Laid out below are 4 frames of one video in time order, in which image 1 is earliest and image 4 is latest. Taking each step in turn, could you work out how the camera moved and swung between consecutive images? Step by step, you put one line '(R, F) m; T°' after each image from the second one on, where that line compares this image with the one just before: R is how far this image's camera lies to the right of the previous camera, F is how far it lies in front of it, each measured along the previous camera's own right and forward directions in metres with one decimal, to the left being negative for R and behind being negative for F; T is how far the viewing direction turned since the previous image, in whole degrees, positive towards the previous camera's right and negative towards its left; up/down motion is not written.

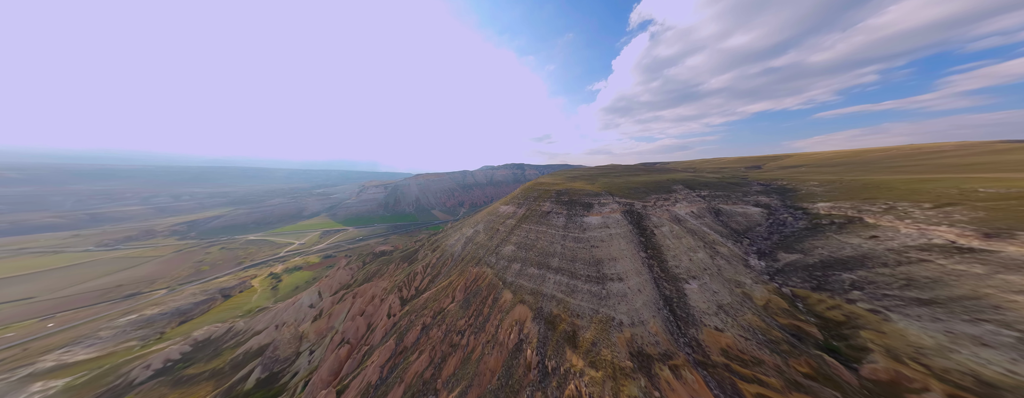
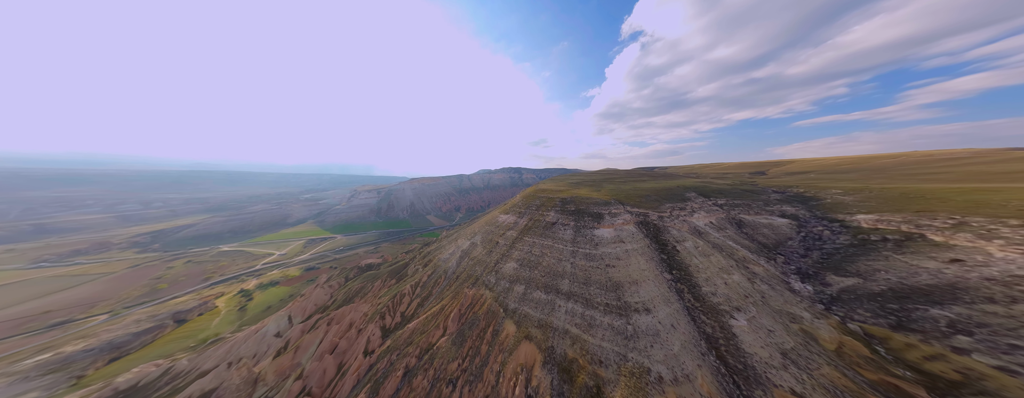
(-0.8, +4.2) m; +1°
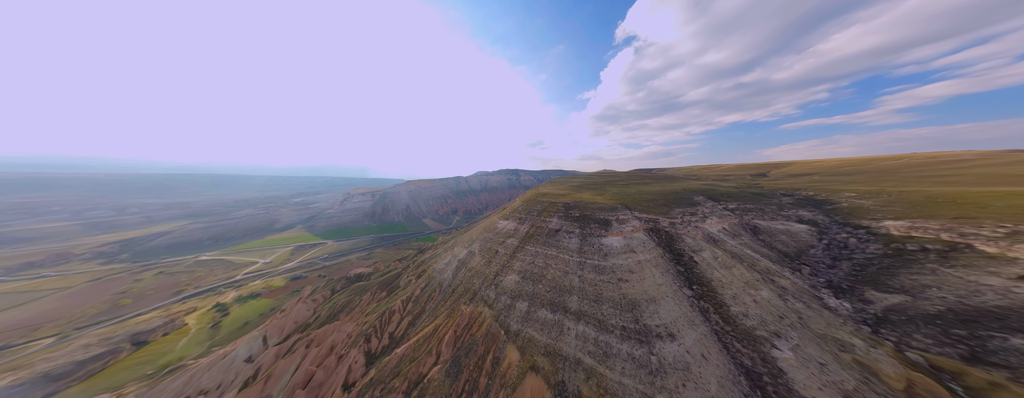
(-0.5, +2.7) m; +1°
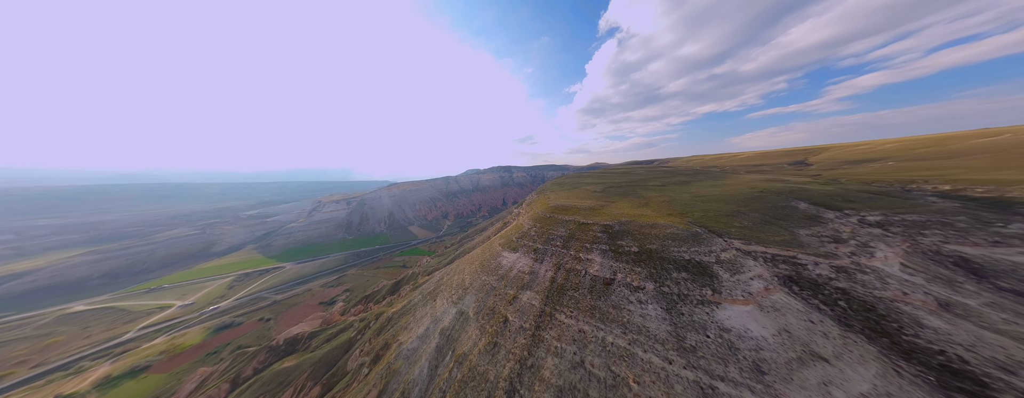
(-2.5, +16.6) m; +2°
